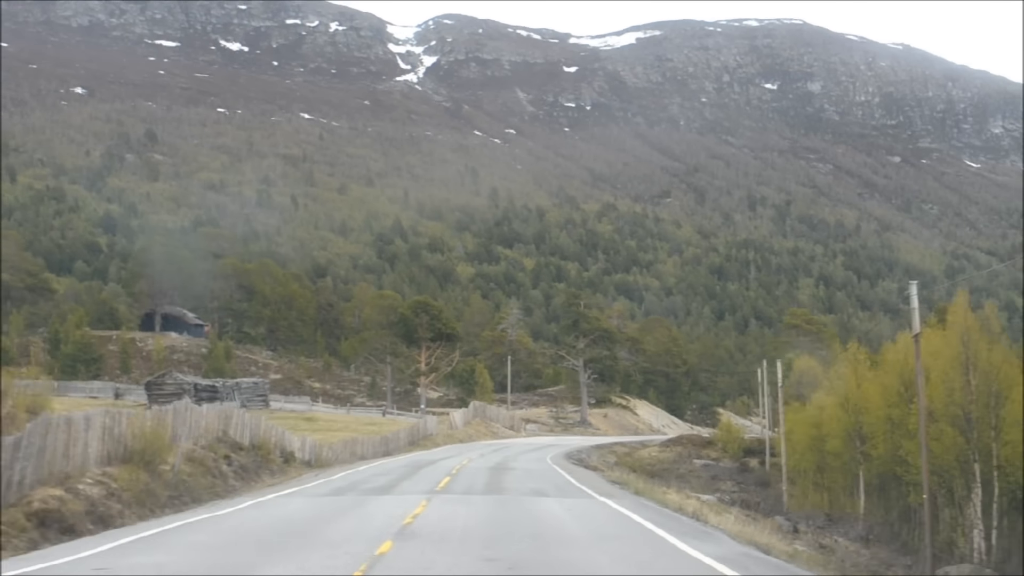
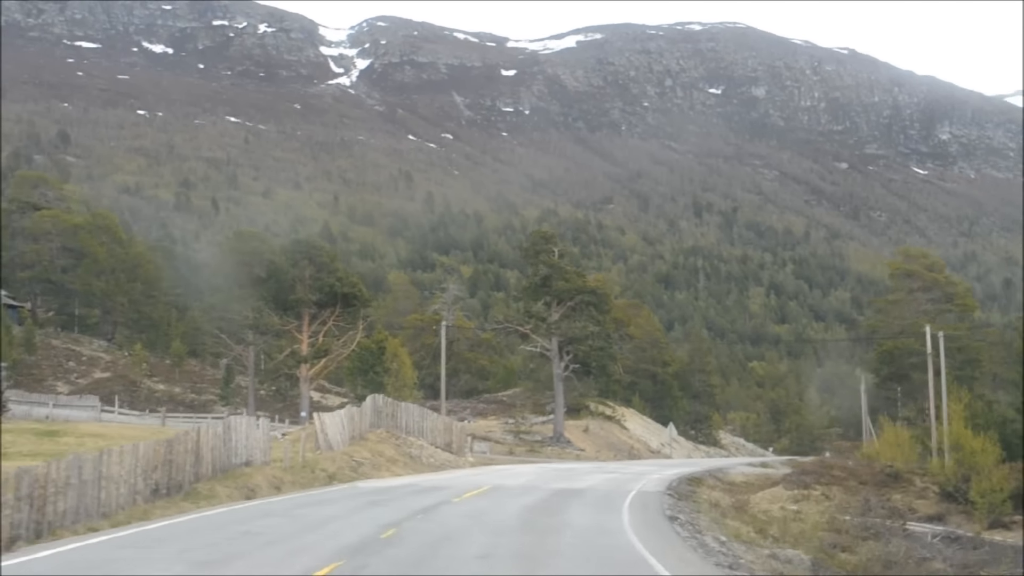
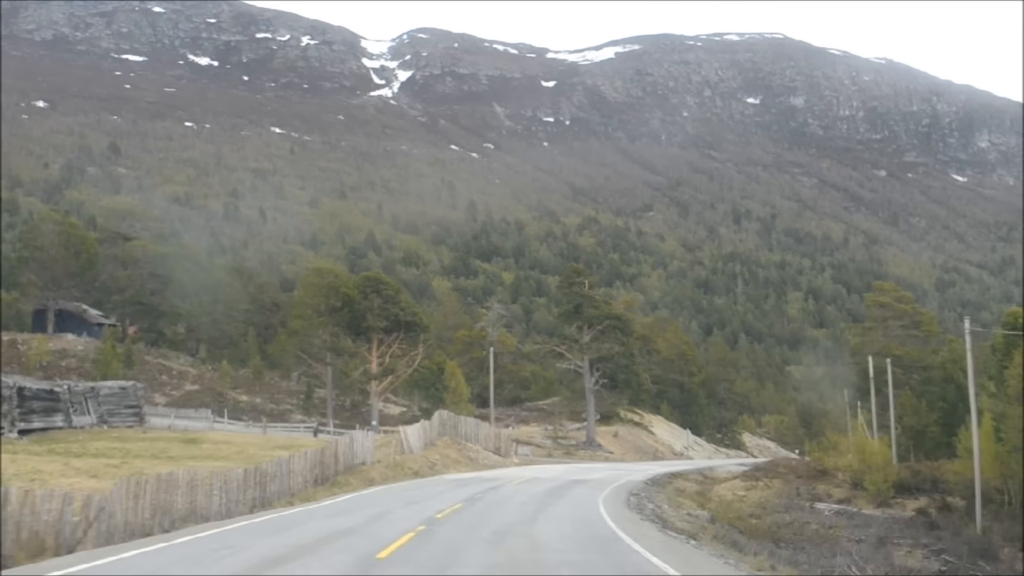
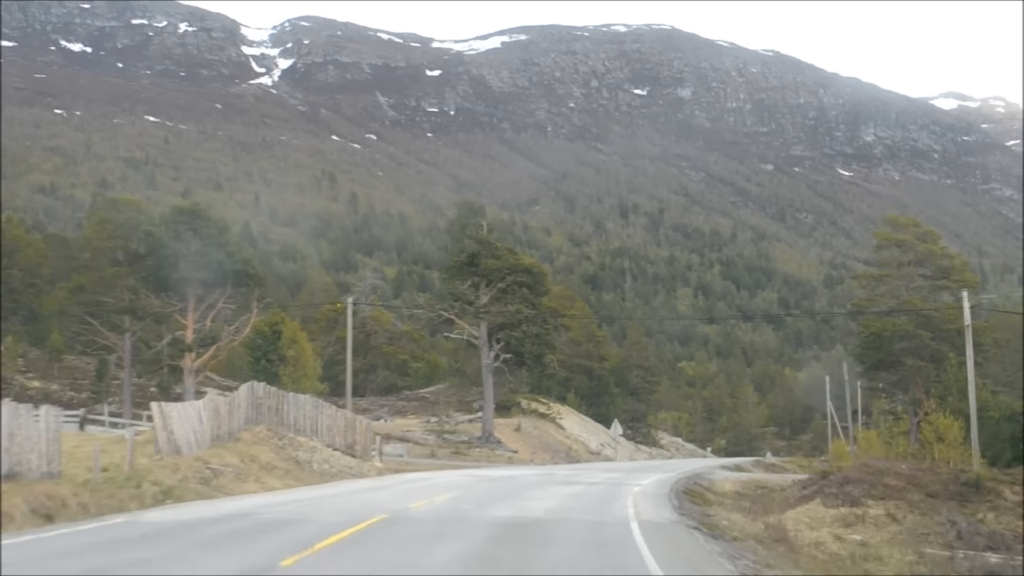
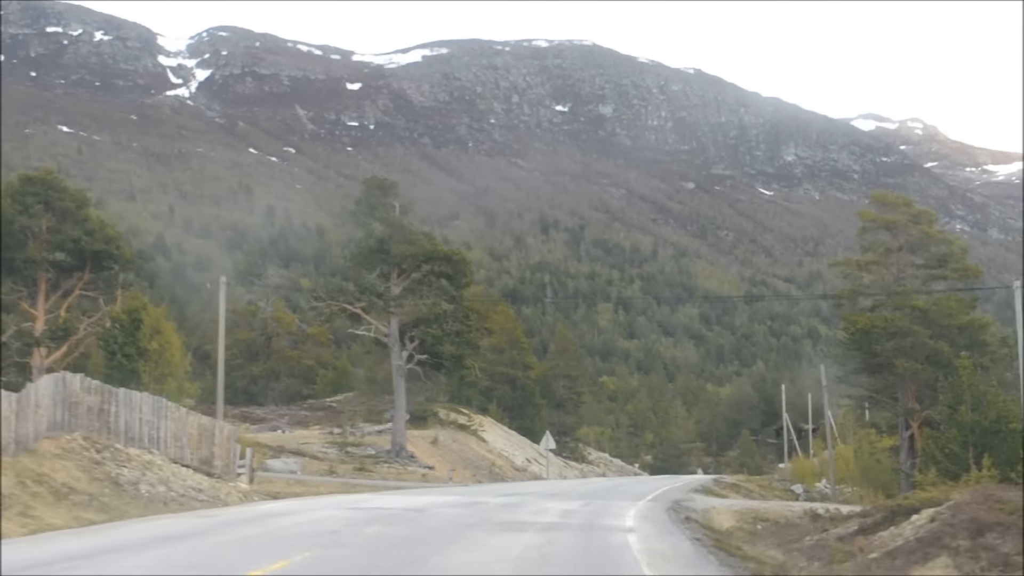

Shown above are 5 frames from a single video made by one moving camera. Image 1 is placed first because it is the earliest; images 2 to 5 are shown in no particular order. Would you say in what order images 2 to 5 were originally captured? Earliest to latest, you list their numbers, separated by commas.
3, 2, 4, 5
